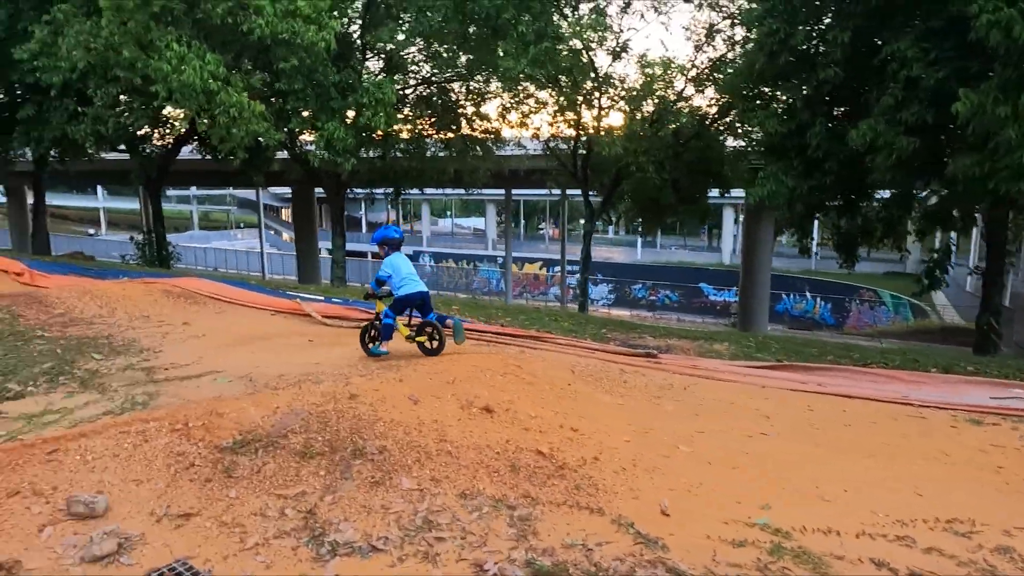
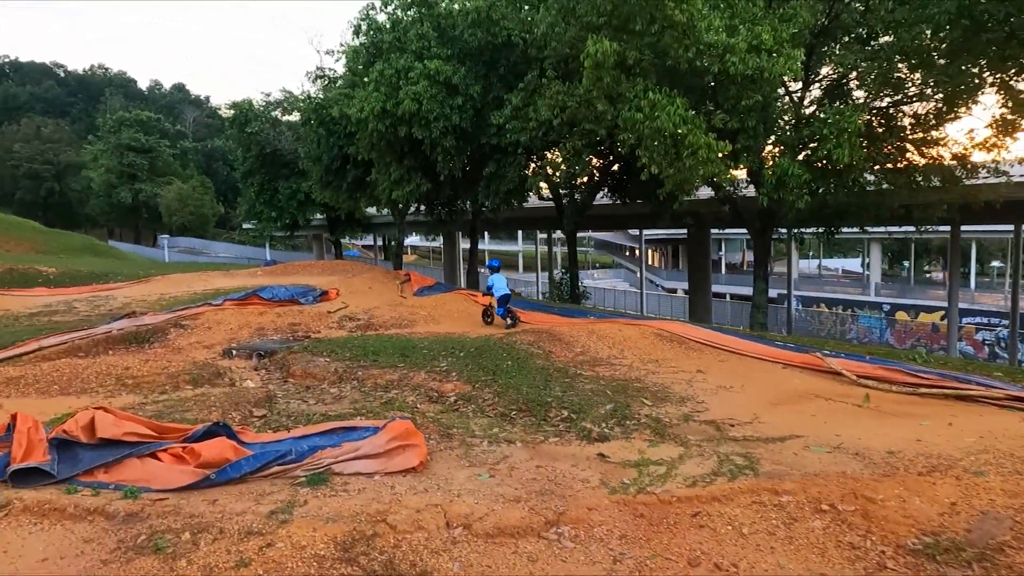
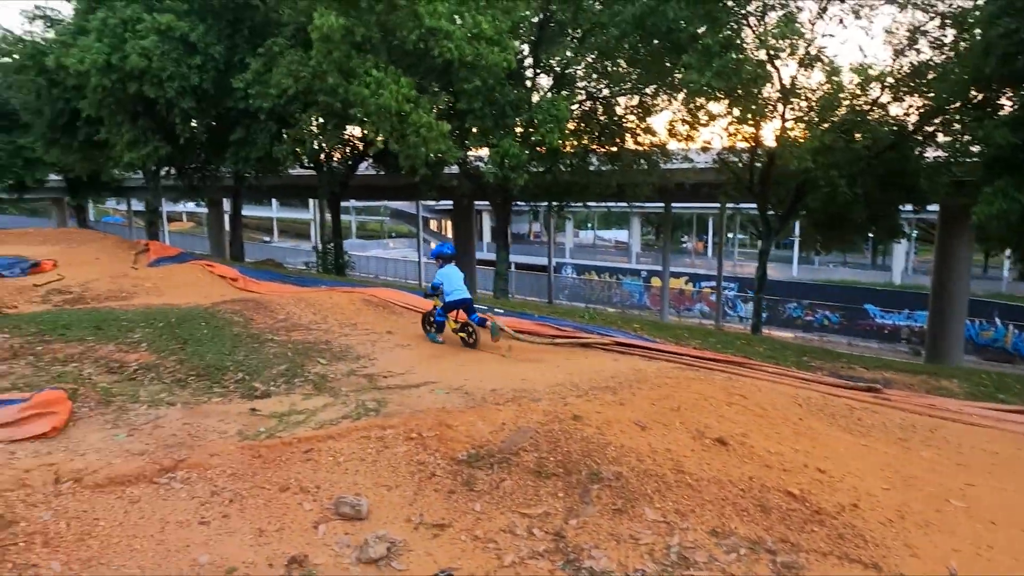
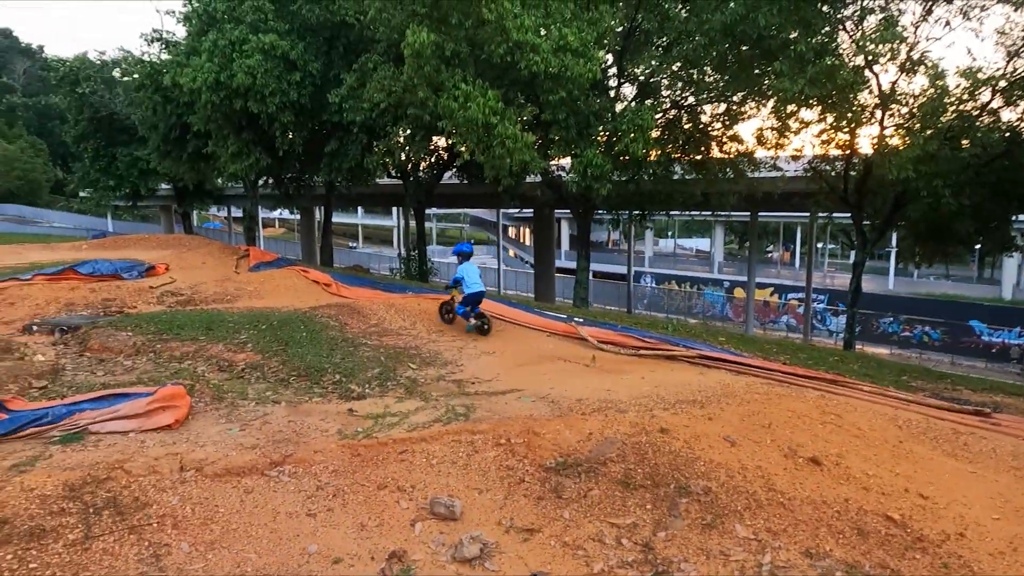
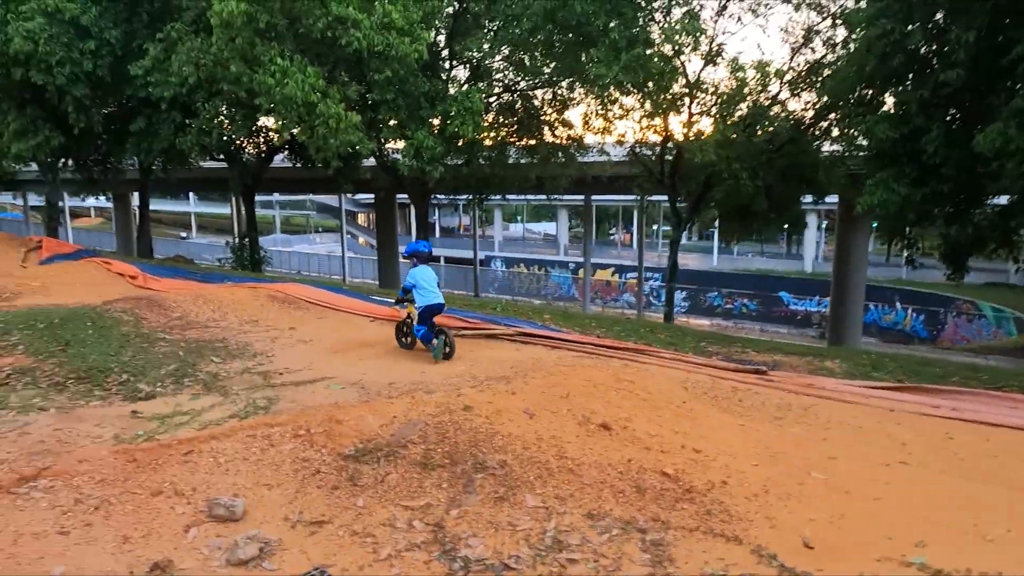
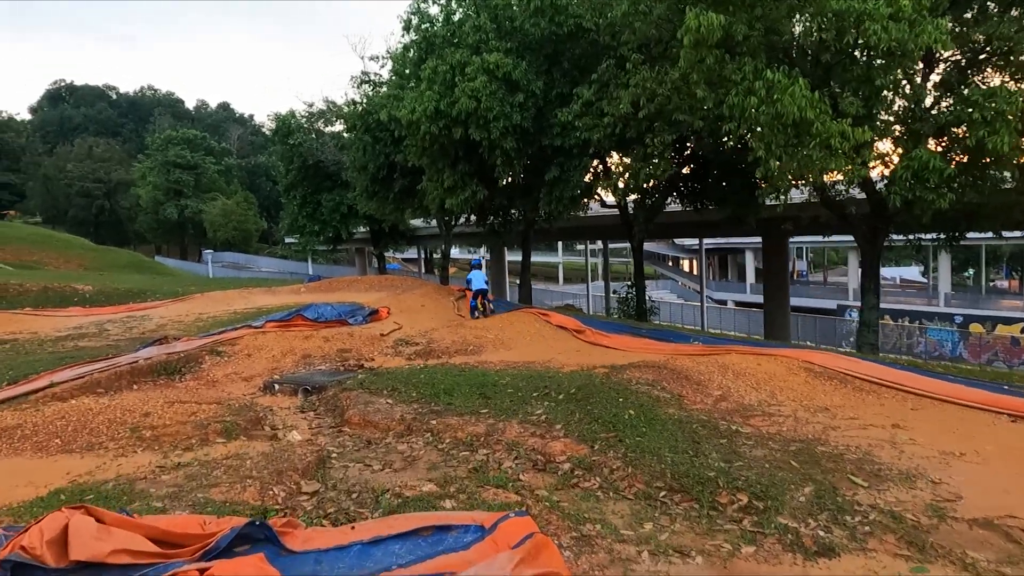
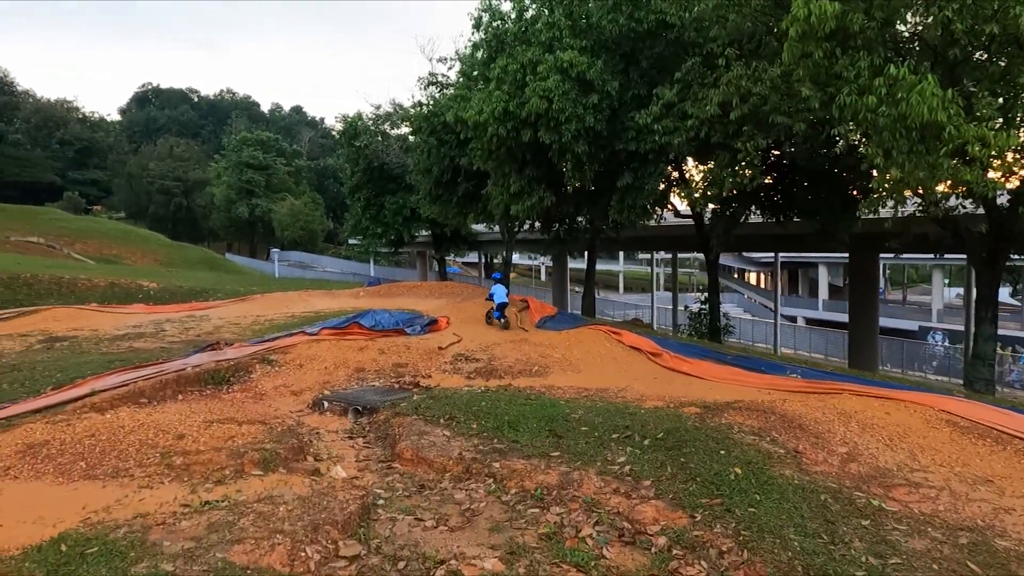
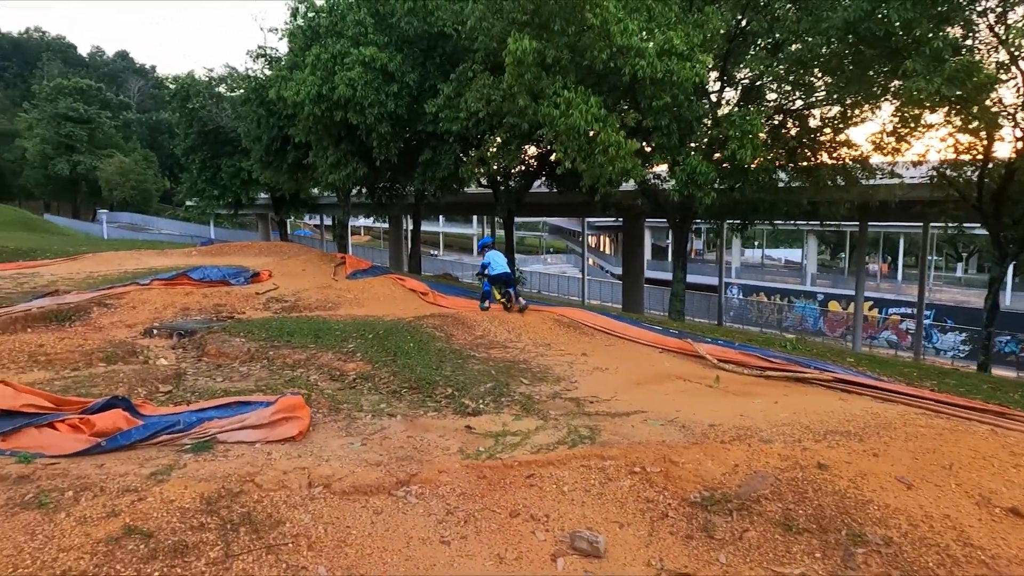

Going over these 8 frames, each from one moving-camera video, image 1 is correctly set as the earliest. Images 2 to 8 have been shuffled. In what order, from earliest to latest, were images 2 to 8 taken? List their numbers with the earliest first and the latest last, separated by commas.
5, 3, 4, 8, 2, 6, 7
